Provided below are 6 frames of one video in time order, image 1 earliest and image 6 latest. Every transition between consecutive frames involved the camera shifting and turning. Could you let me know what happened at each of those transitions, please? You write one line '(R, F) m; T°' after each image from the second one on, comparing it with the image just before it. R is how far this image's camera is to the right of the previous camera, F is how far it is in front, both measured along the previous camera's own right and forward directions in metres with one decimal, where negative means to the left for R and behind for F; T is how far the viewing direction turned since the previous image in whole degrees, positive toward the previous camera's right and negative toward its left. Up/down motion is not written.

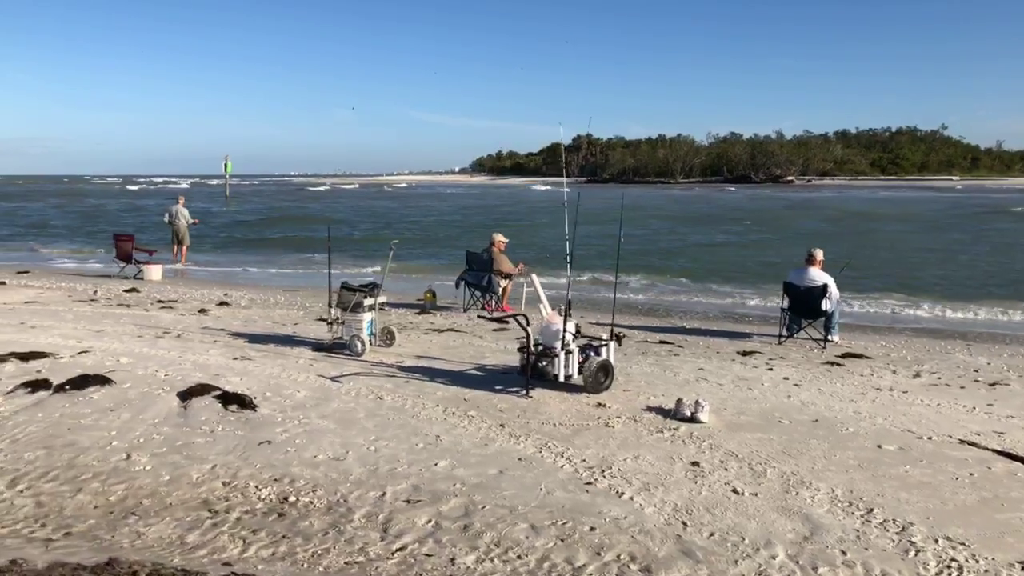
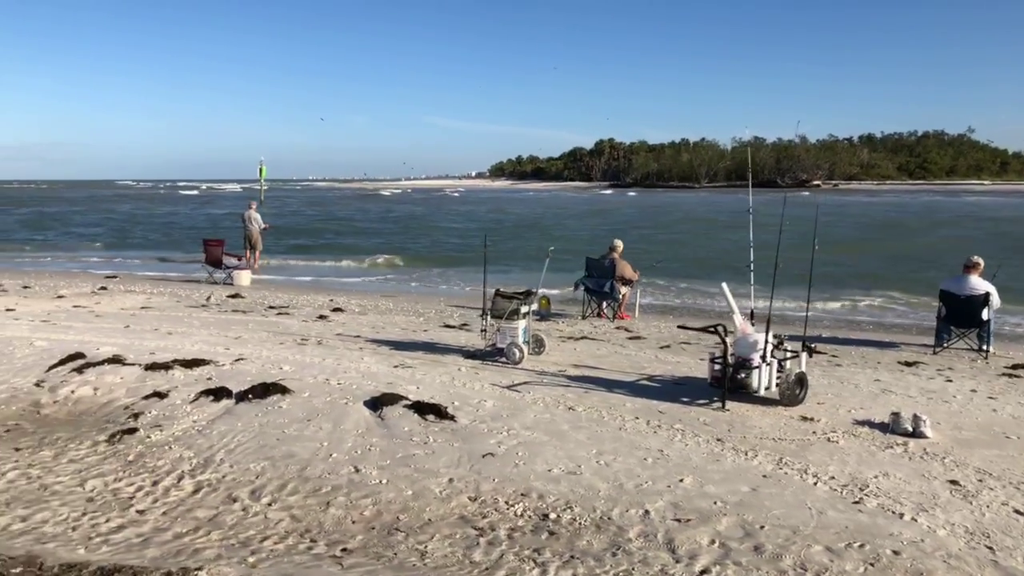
(-1.7, +0.1) m; -1°
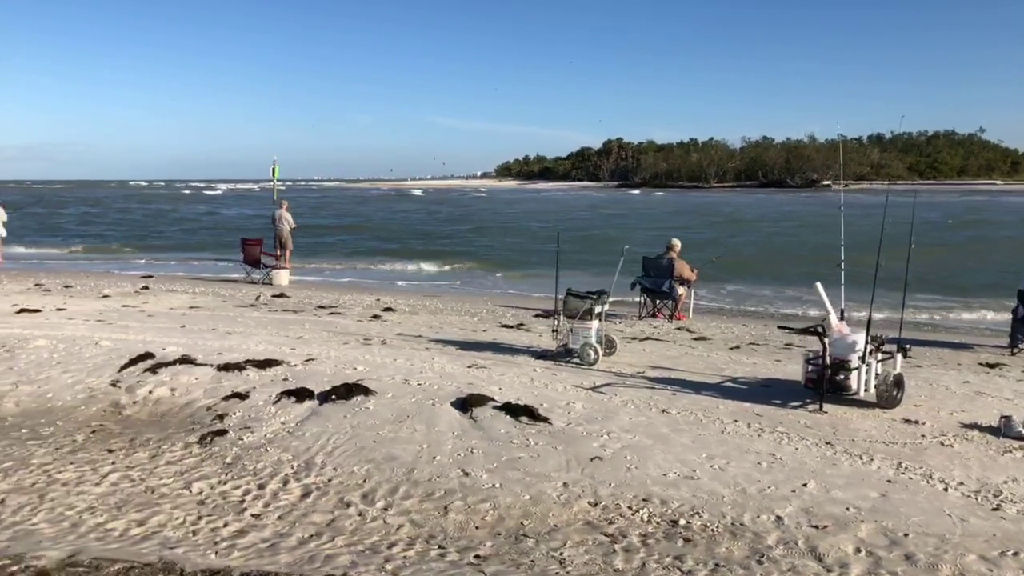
(-0.8, +0.1) m; 0°
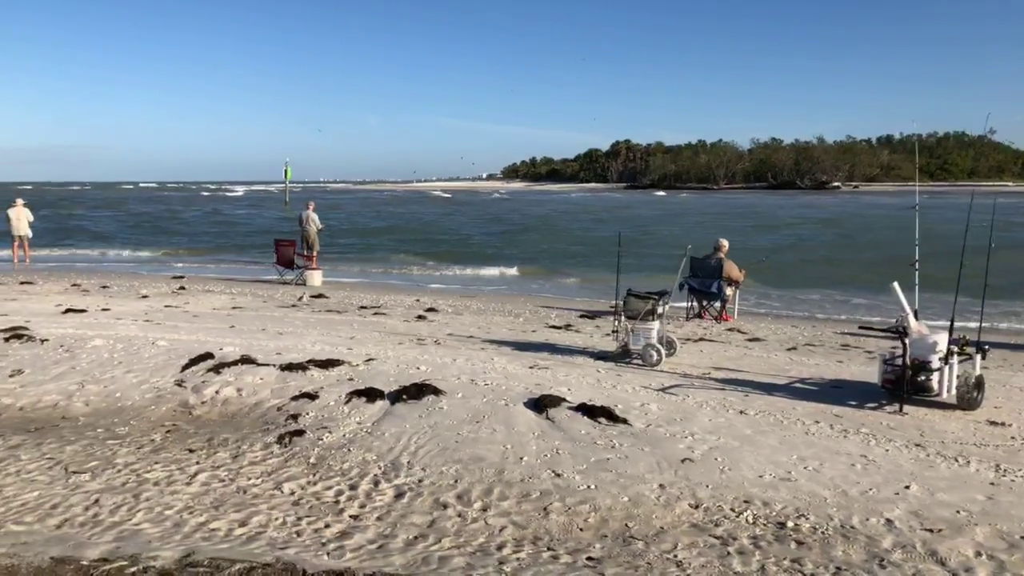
(-0.6, +0.1) m; -1°
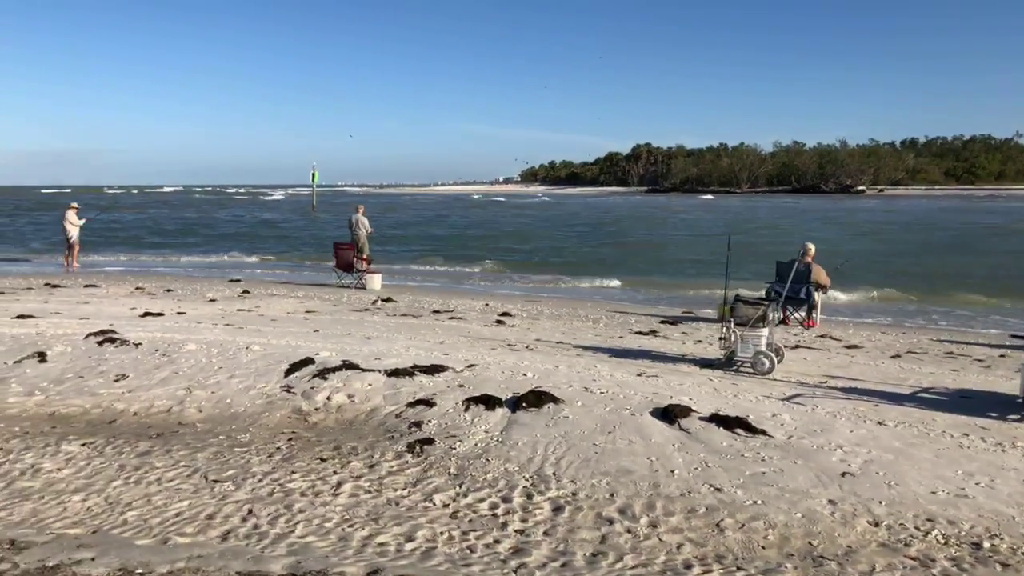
(-1.0, +0.2) m; -1°
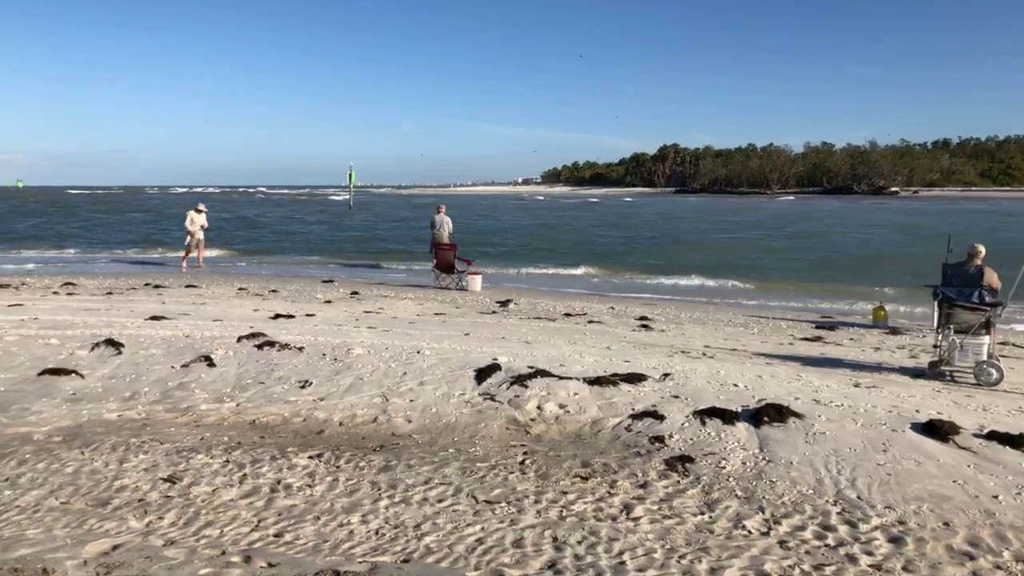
(-1.9, +0.5) m; -2°
